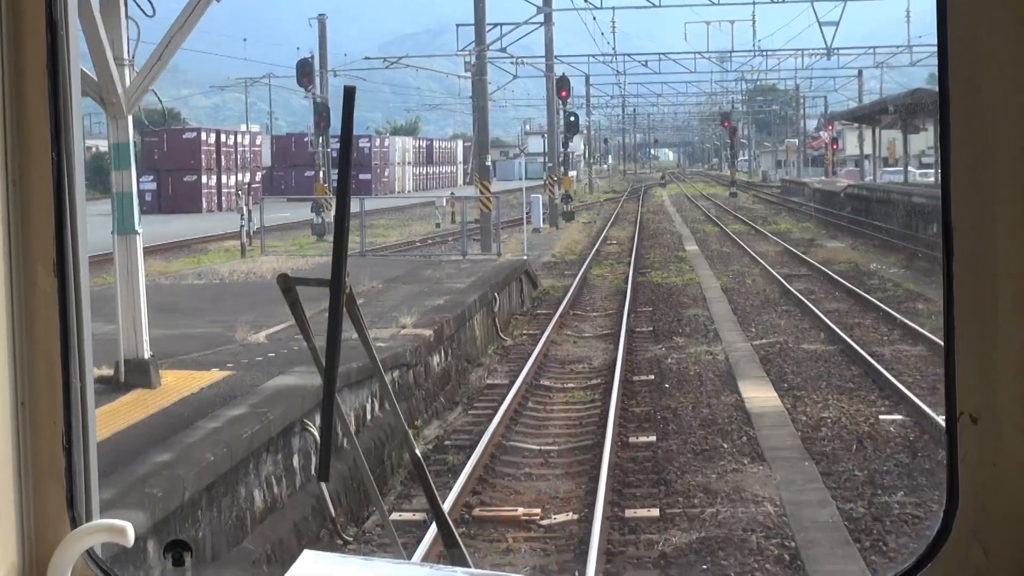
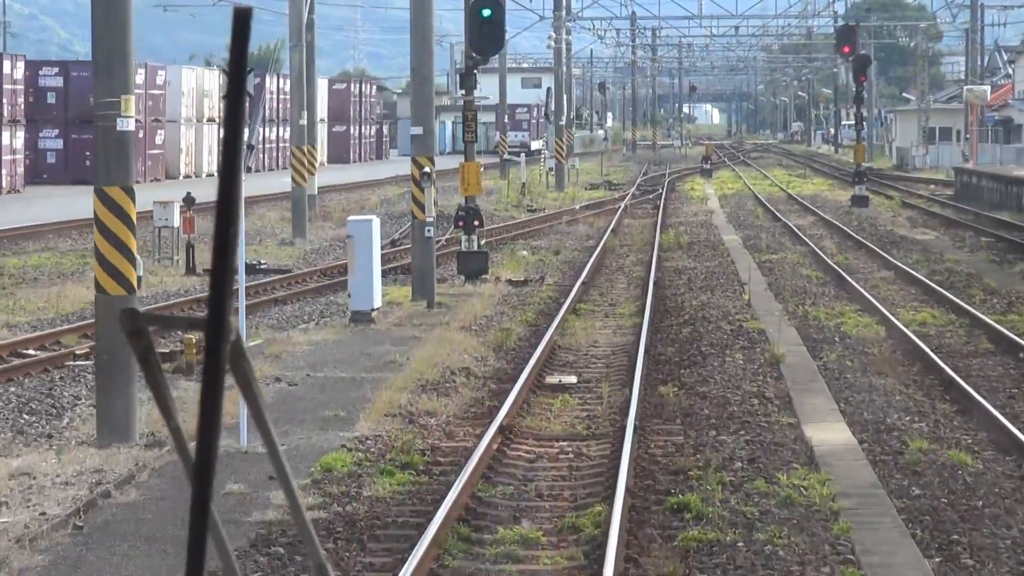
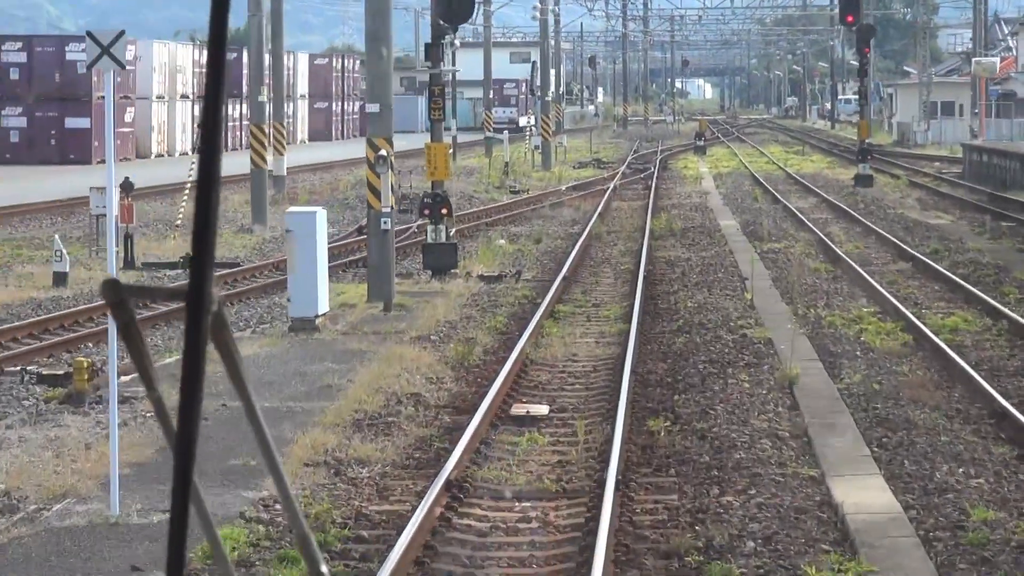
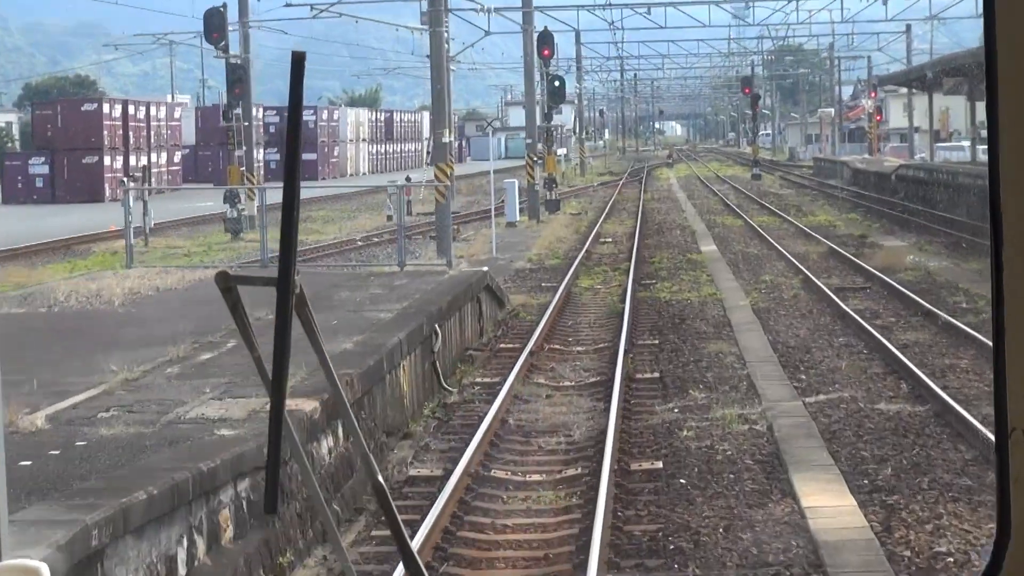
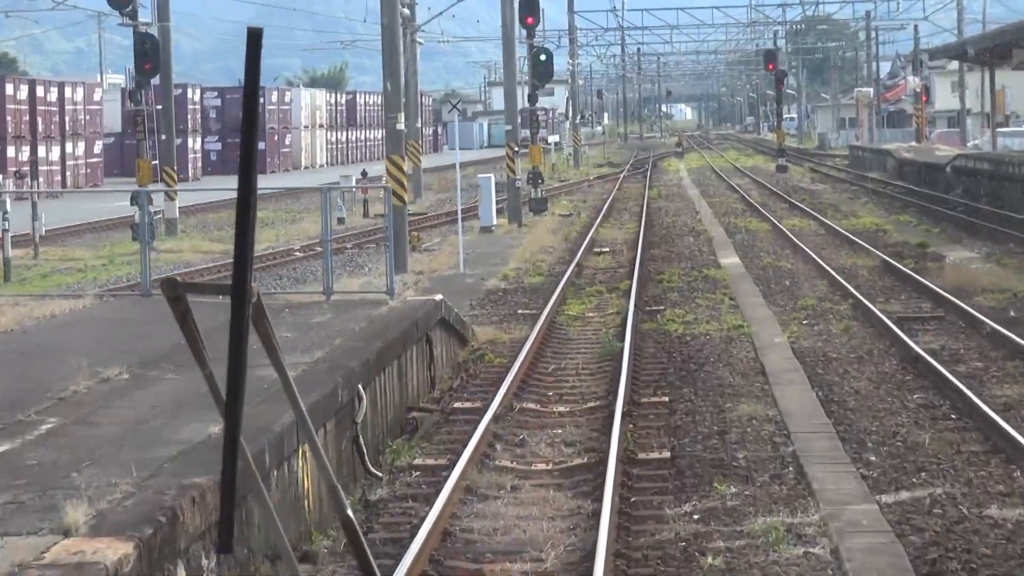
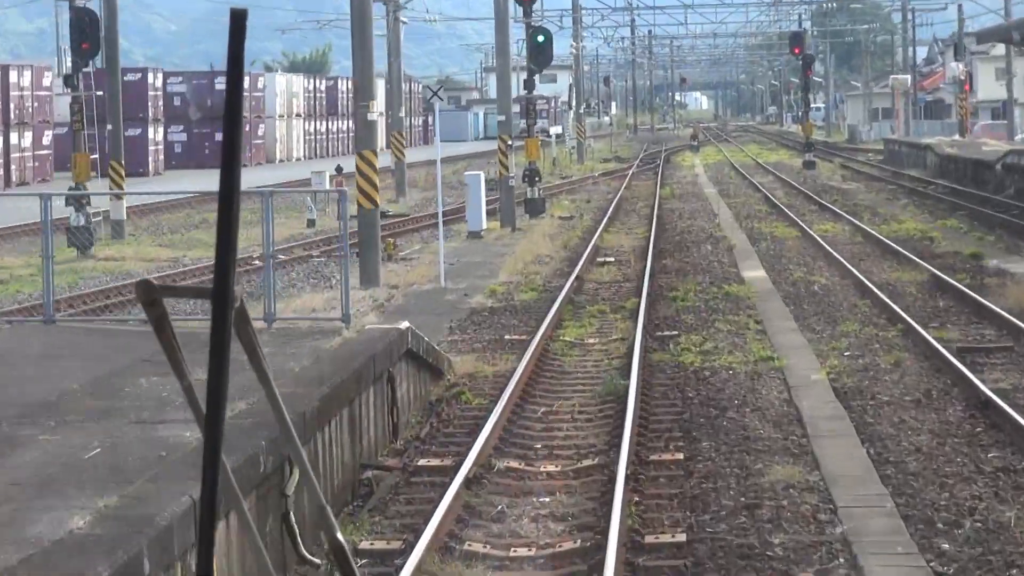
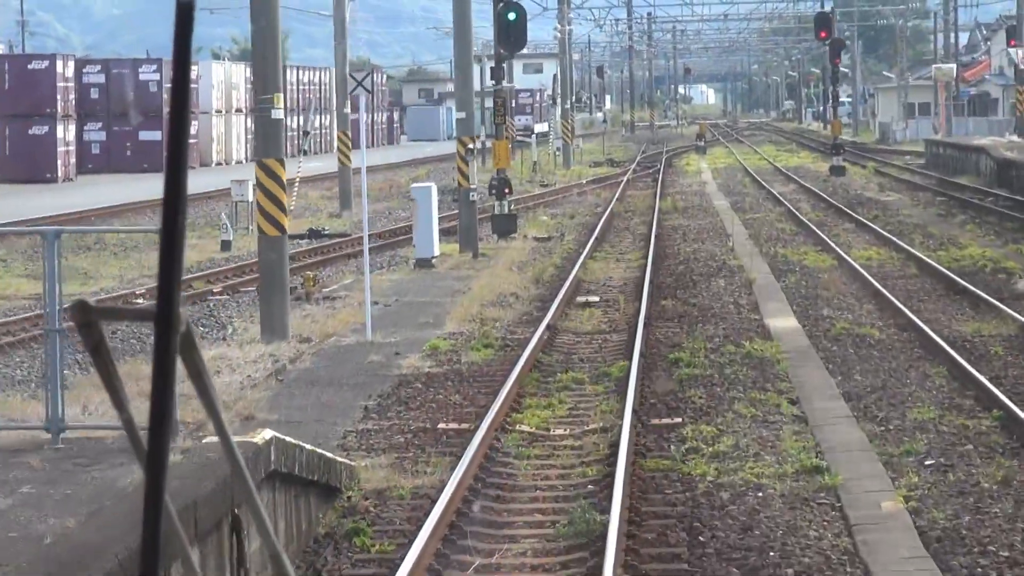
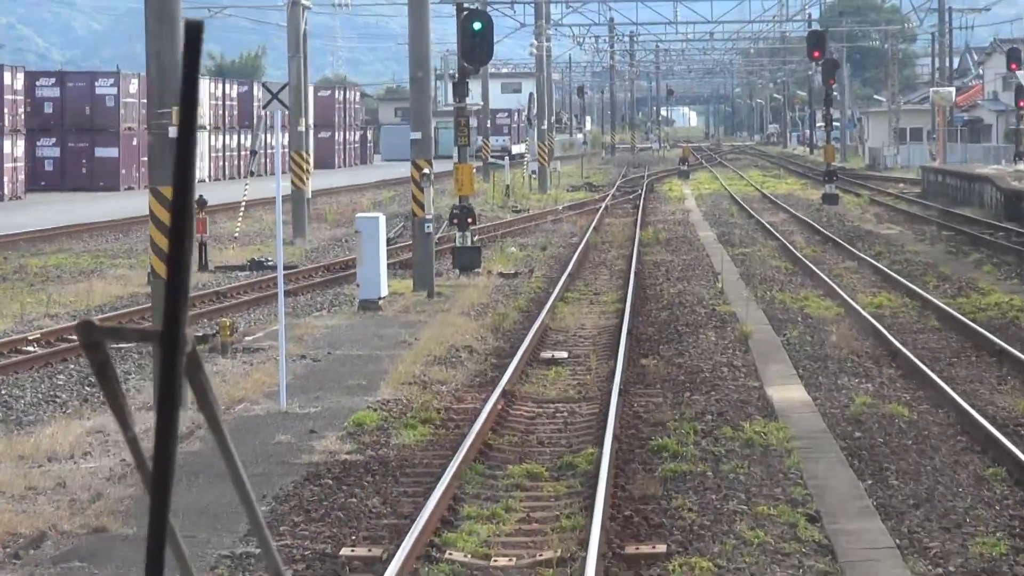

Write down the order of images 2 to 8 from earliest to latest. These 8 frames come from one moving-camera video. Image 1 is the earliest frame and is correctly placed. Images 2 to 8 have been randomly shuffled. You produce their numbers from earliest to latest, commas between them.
4, 5, 6, 7, 8, 2, 3
